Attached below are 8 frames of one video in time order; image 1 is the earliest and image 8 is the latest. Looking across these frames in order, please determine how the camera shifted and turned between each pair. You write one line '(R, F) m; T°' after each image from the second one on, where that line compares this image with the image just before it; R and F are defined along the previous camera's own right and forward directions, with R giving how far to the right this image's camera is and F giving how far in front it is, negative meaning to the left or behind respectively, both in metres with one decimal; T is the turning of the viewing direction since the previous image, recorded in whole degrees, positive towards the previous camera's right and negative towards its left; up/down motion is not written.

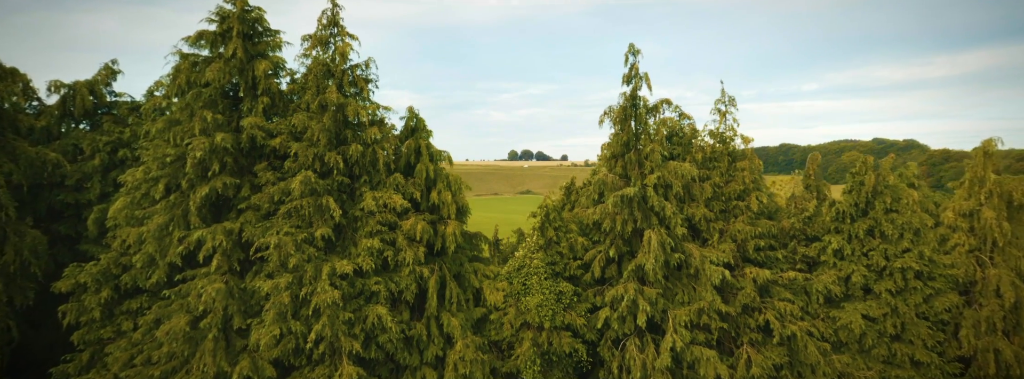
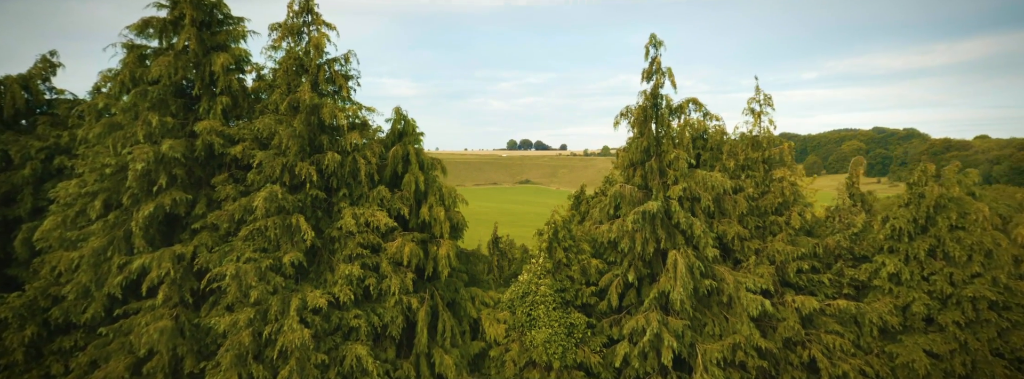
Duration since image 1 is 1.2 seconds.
(-0.2, +4.1) m; 0°
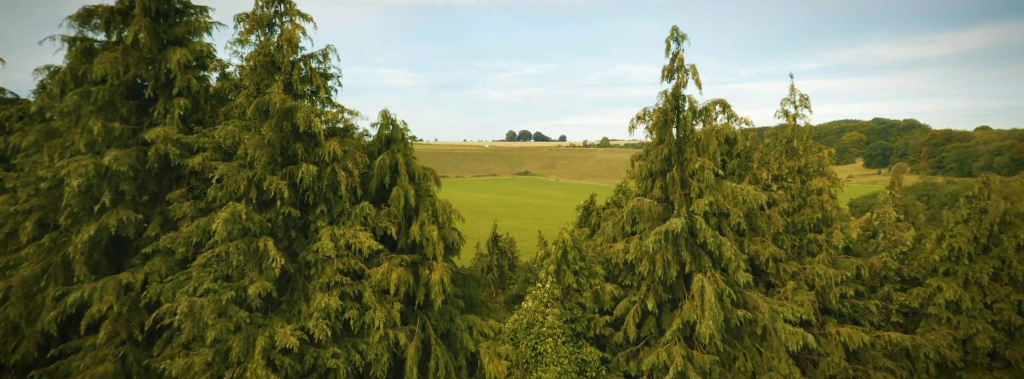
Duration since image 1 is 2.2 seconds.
(-0.1, +3.2) m; 0°
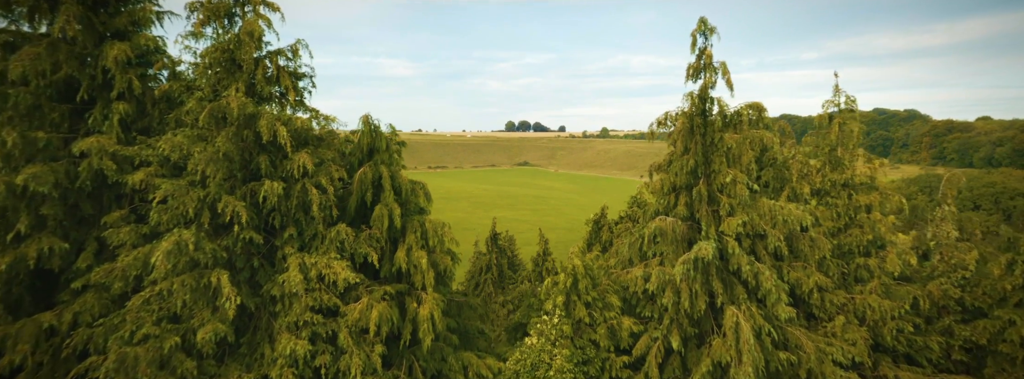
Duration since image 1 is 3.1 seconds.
(-0.1, +3.2) m; 0°
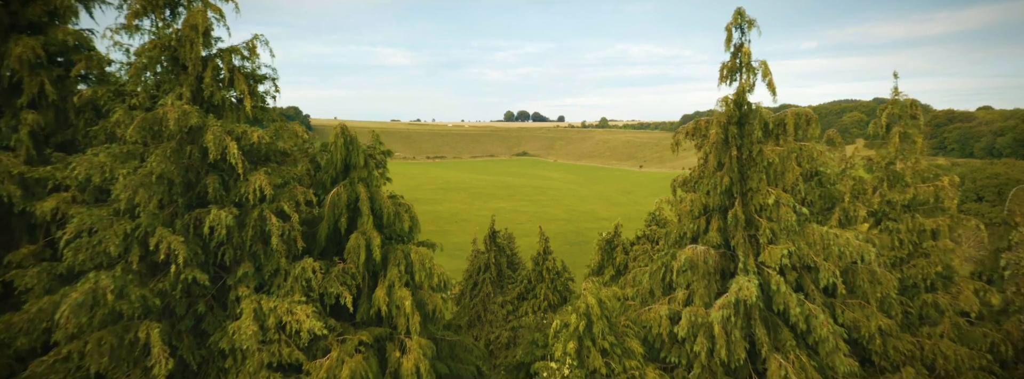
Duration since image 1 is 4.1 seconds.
(-0.1, +3.2) m; 0°
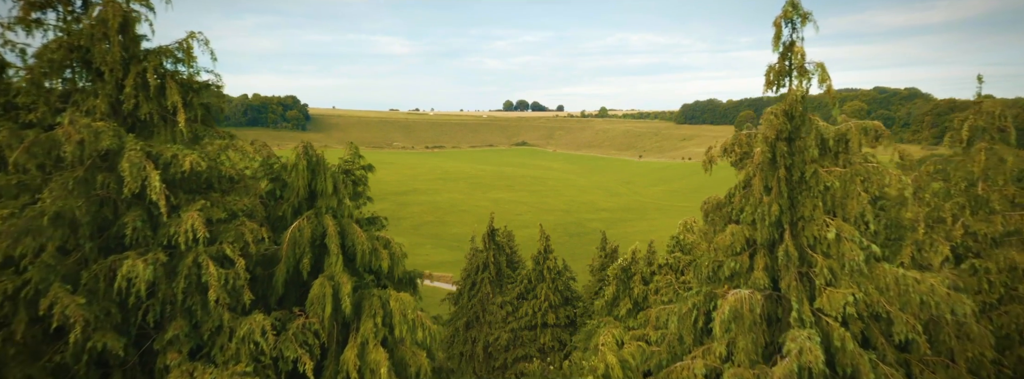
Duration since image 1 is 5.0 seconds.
(-0.1, +3.2) m; 0°
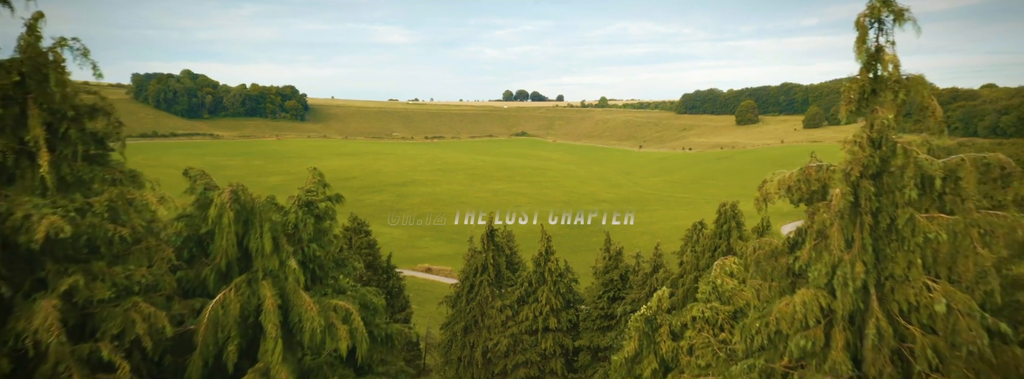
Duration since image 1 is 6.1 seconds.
(0.0, +3.6) m; 0°
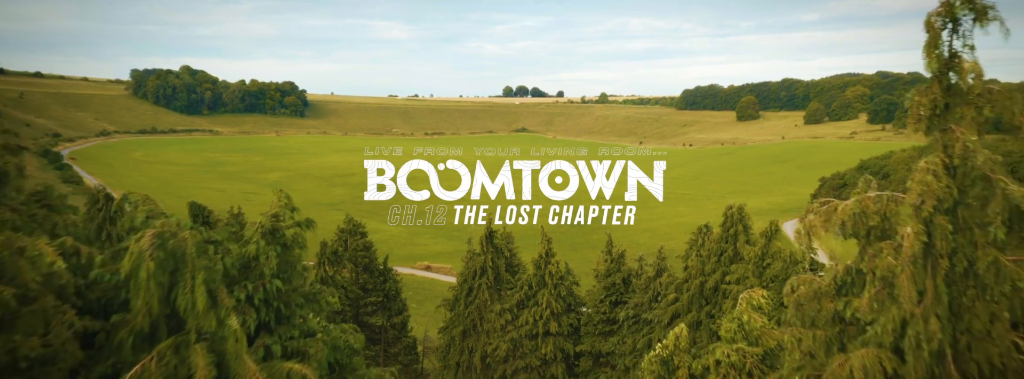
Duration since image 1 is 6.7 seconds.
(+0.1, +2.1) m; 0°
